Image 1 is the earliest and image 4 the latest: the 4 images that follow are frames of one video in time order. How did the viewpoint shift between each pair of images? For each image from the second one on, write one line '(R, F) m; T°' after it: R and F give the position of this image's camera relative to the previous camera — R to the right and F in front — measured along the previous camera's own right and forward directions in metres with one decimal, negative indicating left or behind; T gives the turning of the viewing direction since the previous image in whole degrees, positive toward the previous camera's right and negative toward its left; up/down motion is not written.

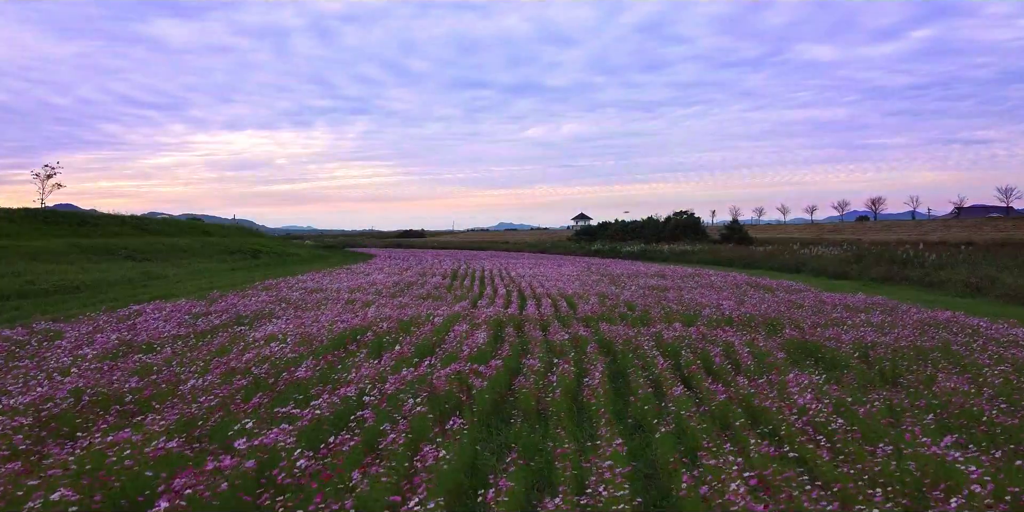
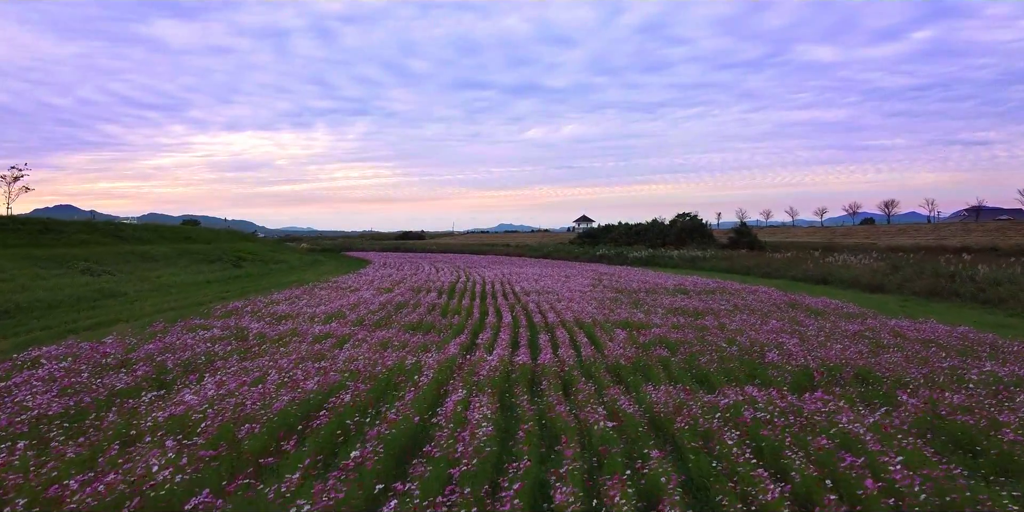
(-0.2, +2.1) m; 0°
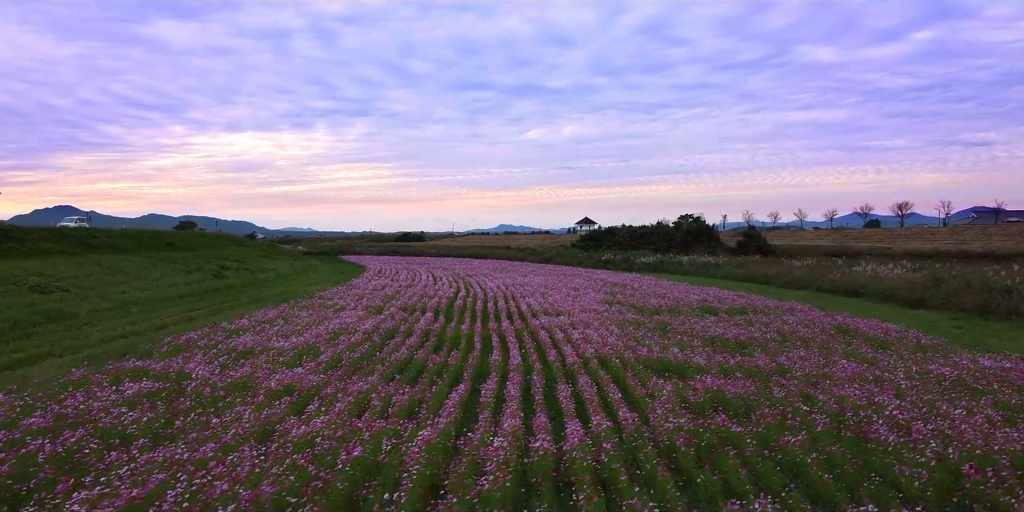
(-0.2, +2.0) m; 0°
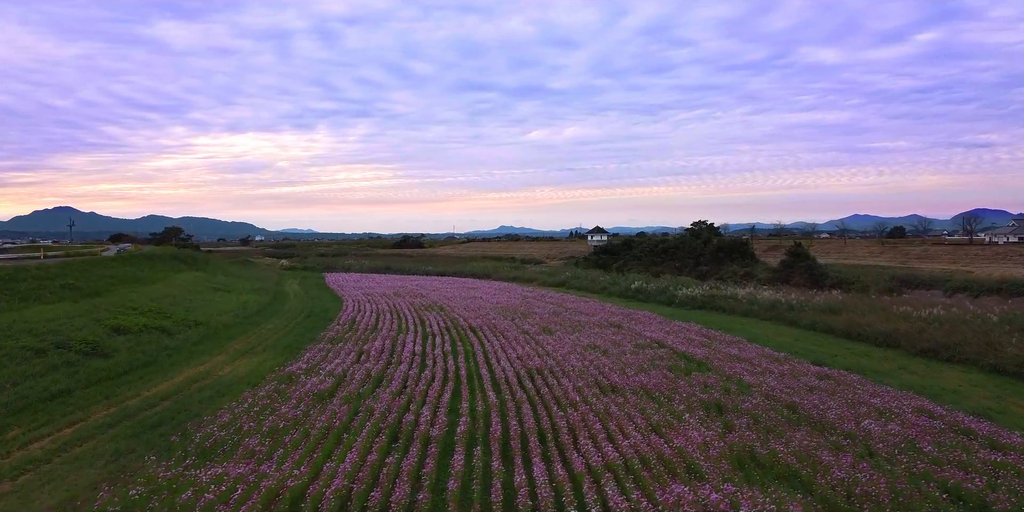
(-1.0, +8.4) m; 0°
